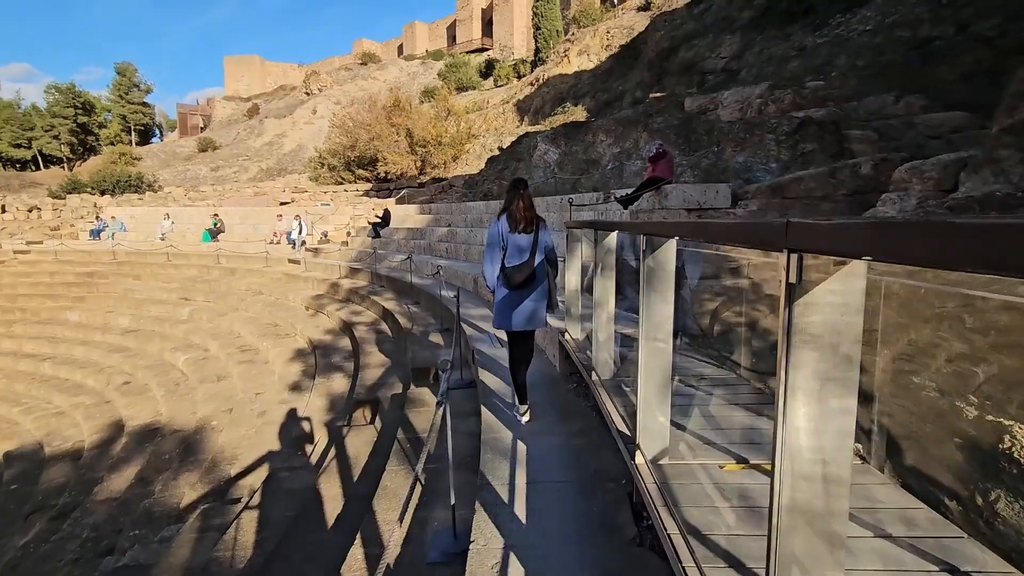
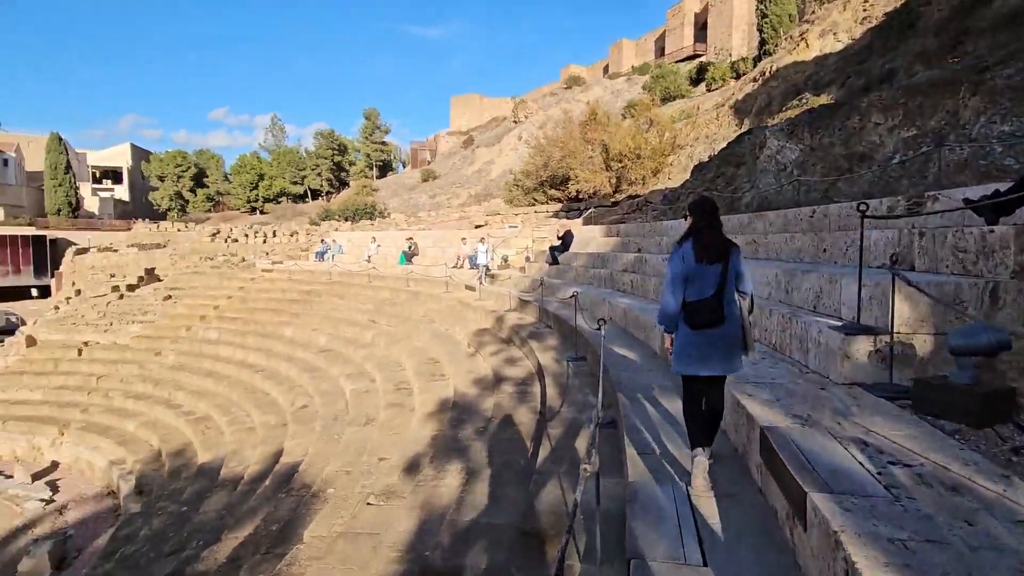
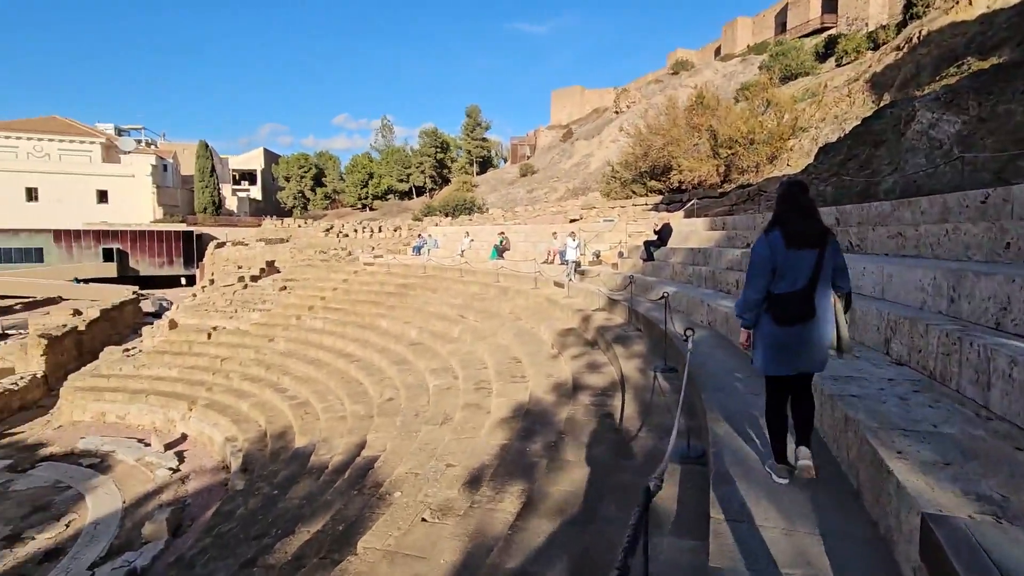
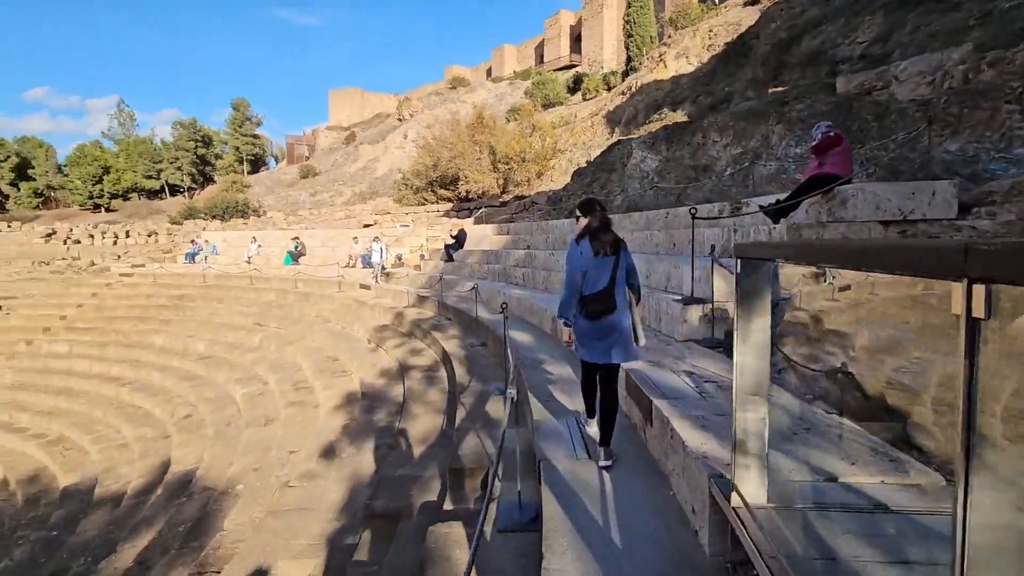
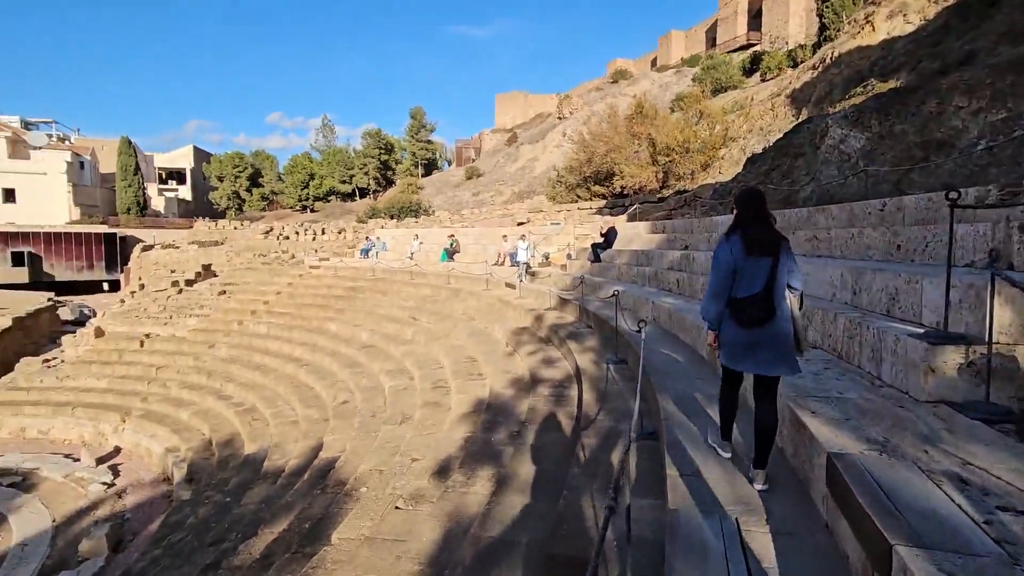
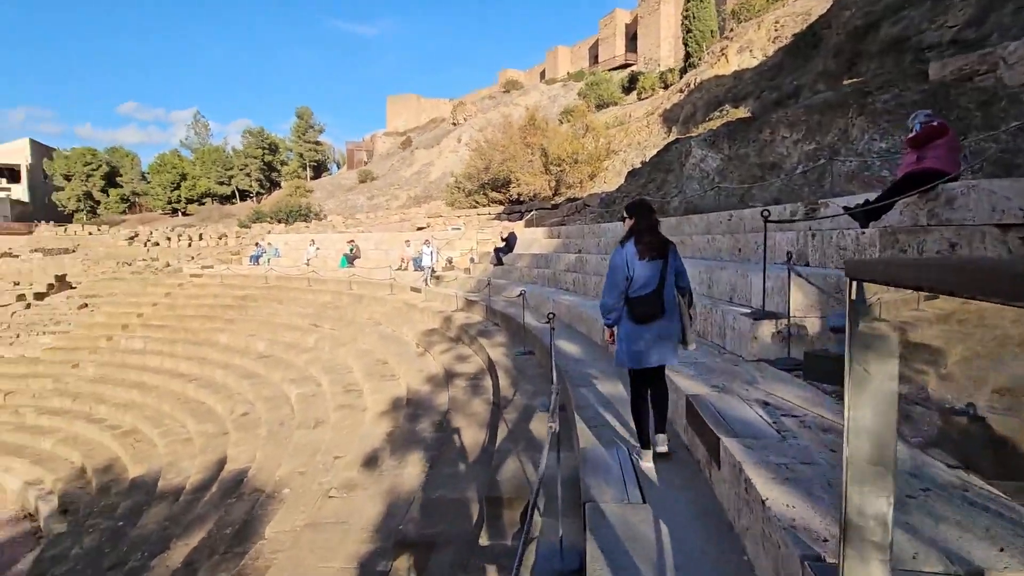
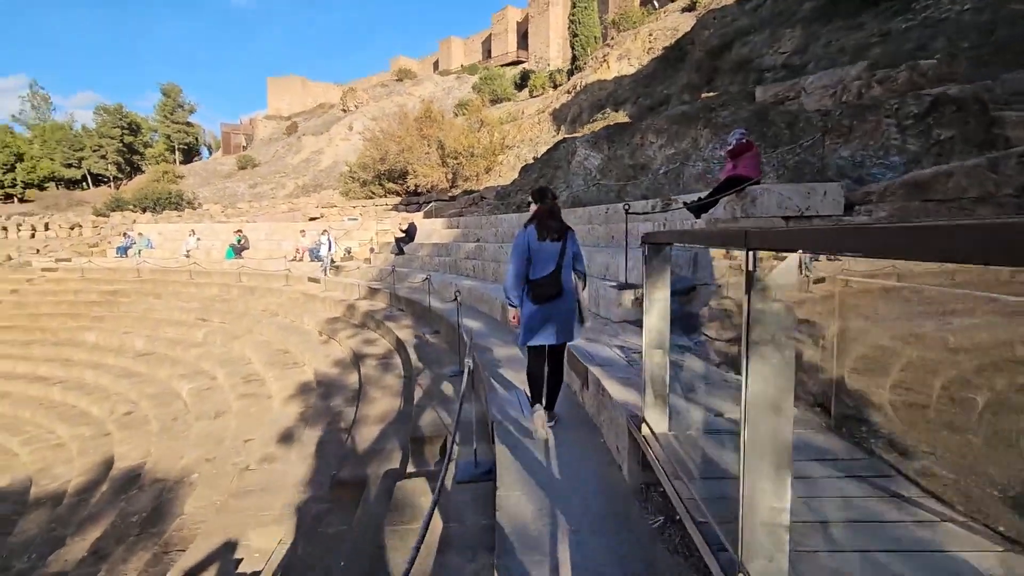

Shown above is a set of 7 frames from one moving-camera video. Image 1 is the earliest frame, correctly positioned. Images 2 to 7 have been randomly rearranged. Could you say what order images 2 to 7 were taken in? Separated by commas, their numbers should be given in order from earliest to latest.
7, 4, 6, 2, 5, 3
